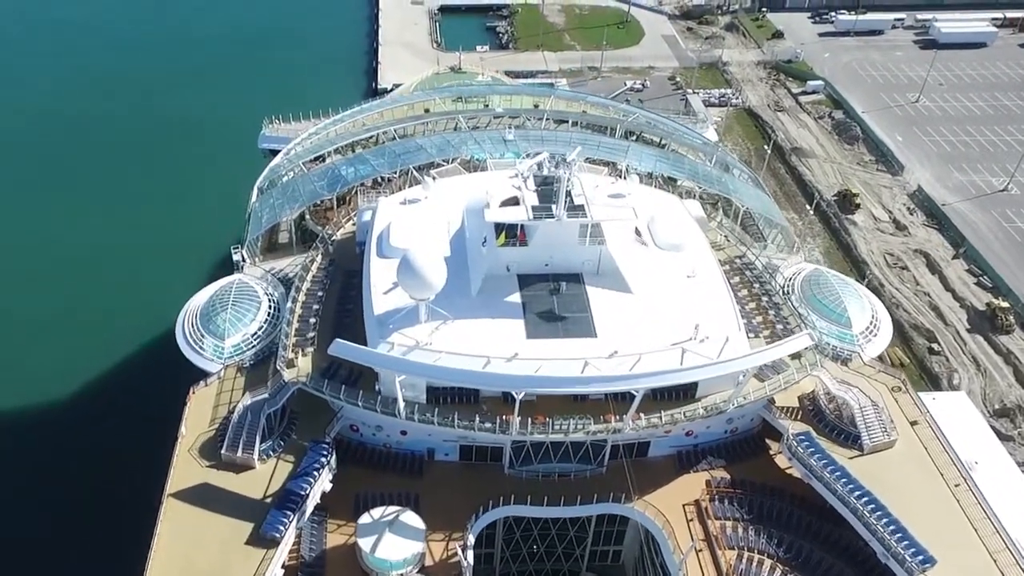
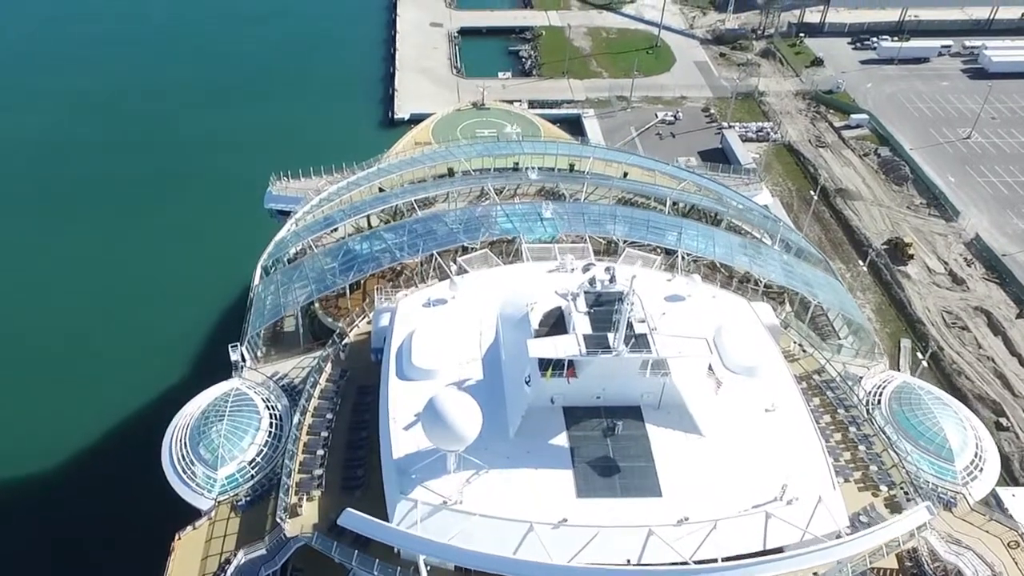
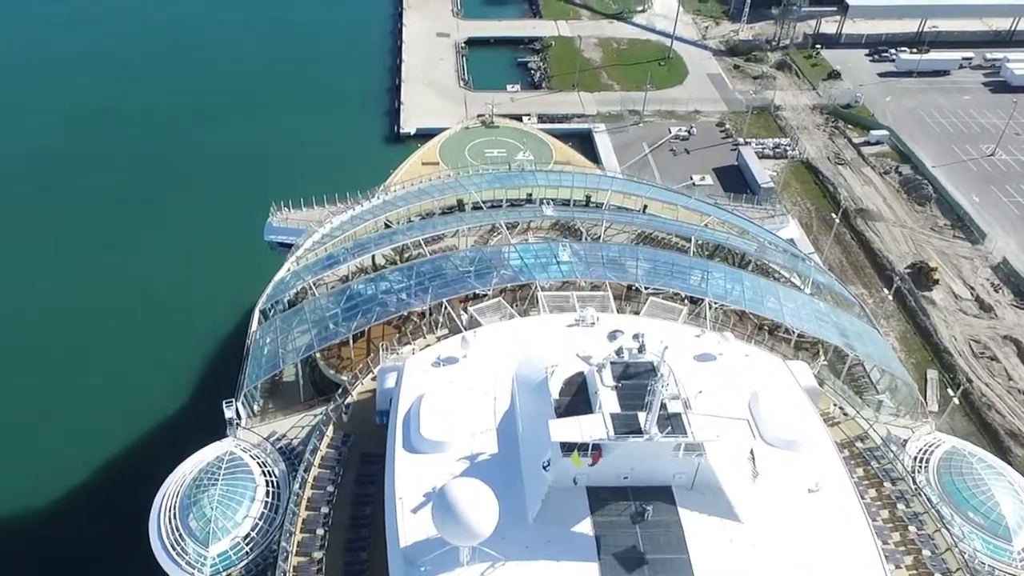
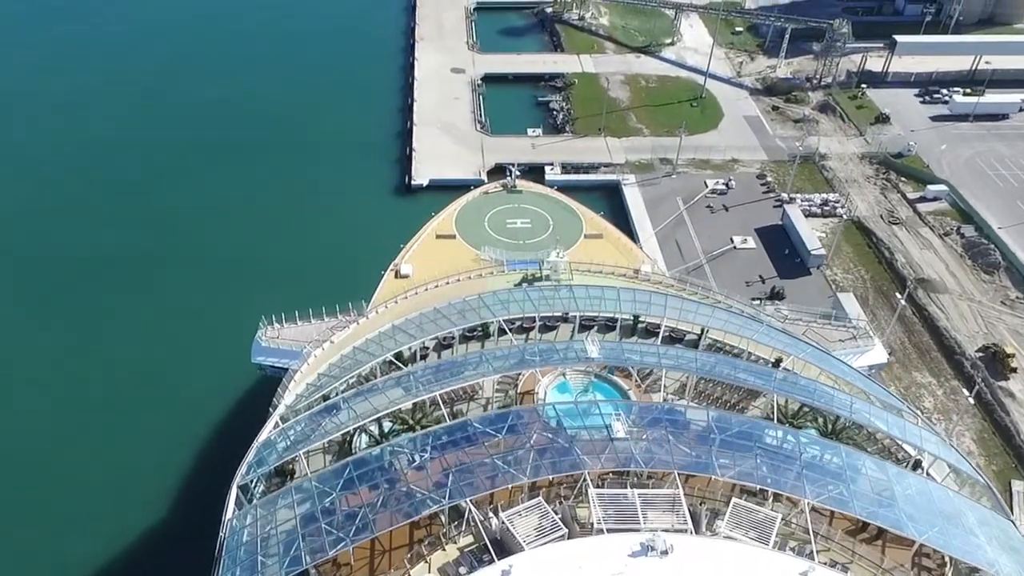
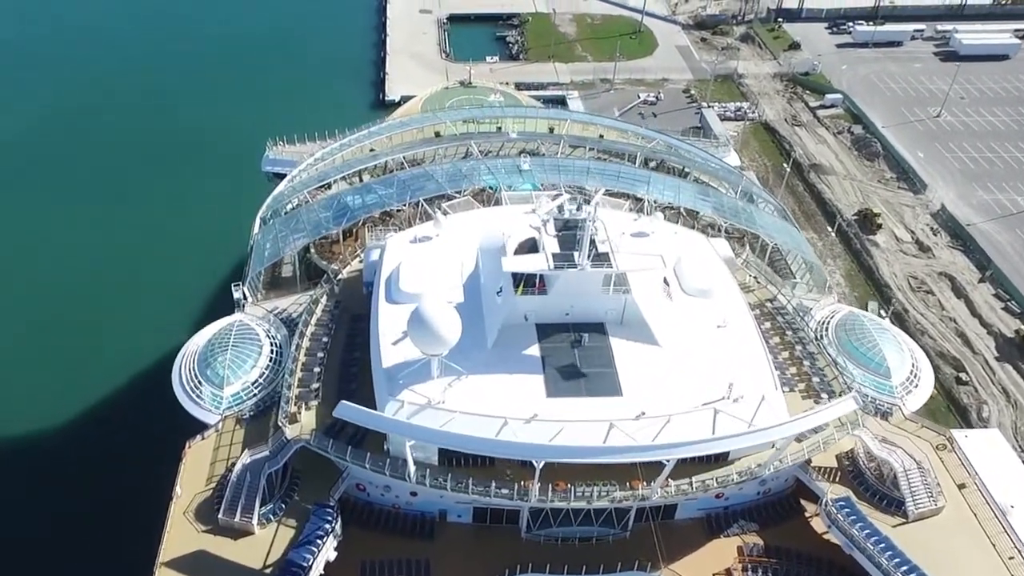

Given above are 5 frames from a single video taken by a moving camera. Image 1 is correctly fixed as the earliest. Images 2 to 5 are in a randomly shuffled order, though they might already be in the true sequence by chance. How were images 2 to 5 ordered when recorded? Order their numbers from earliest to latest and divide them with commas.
5, 2, 3, 4
